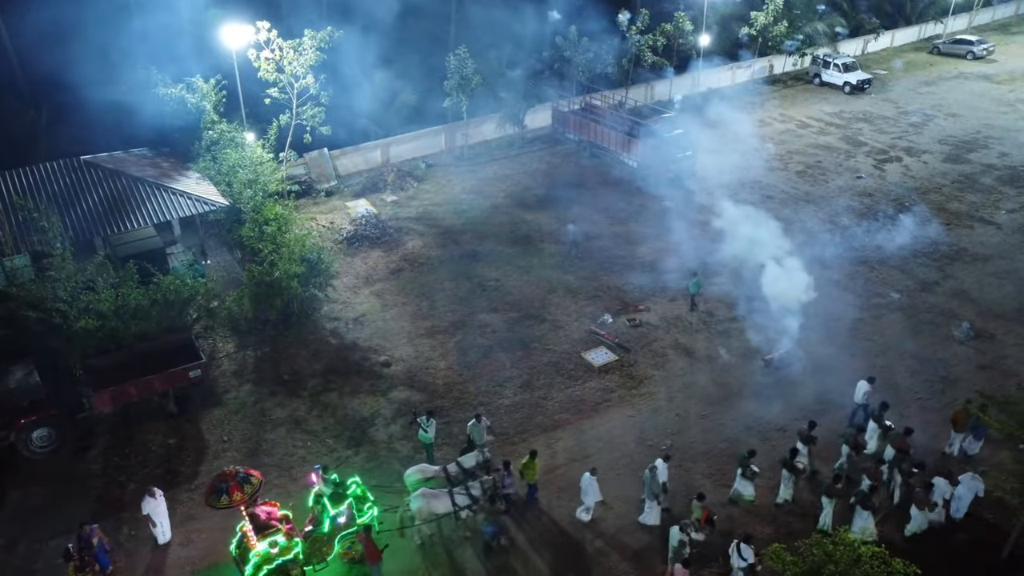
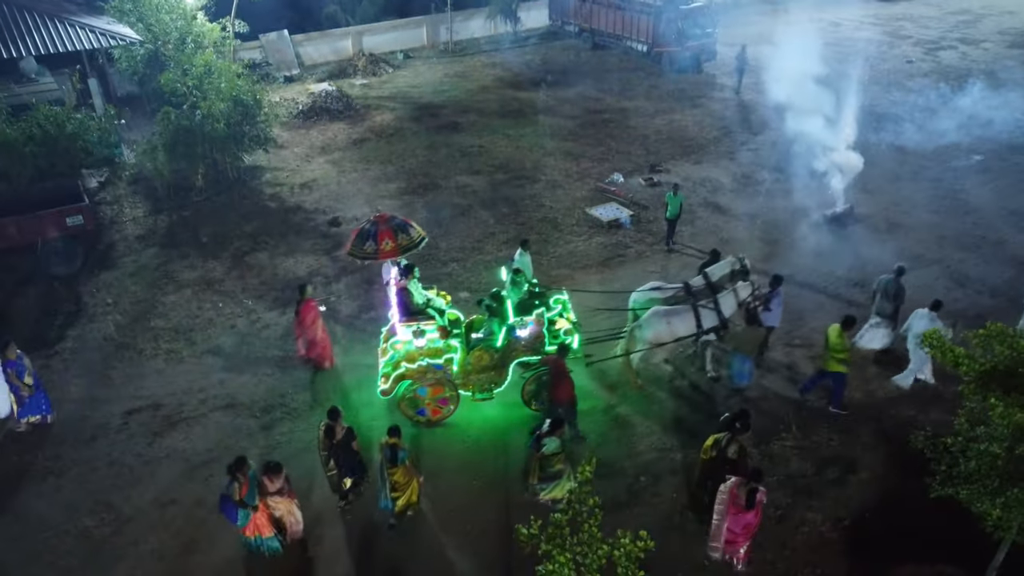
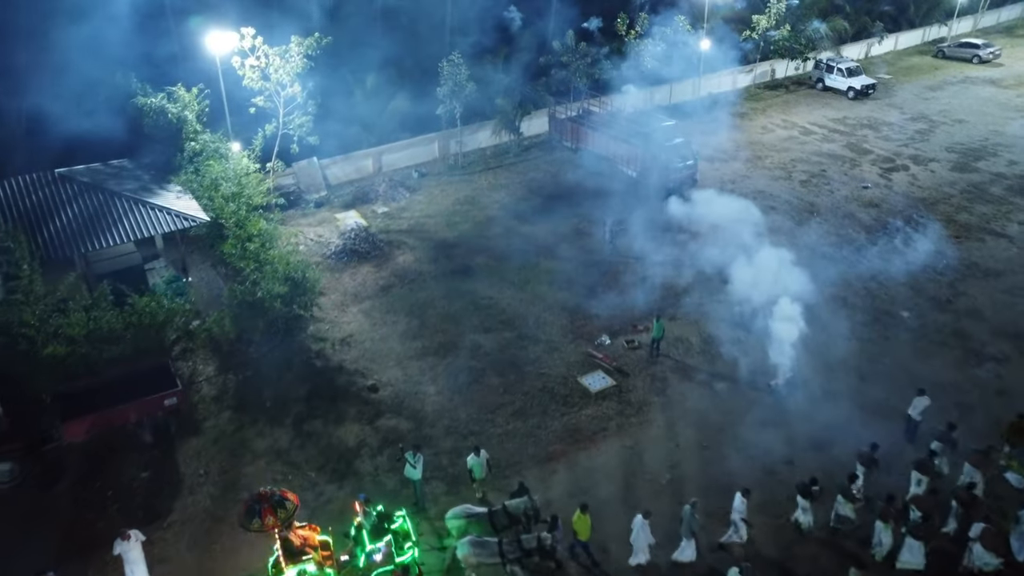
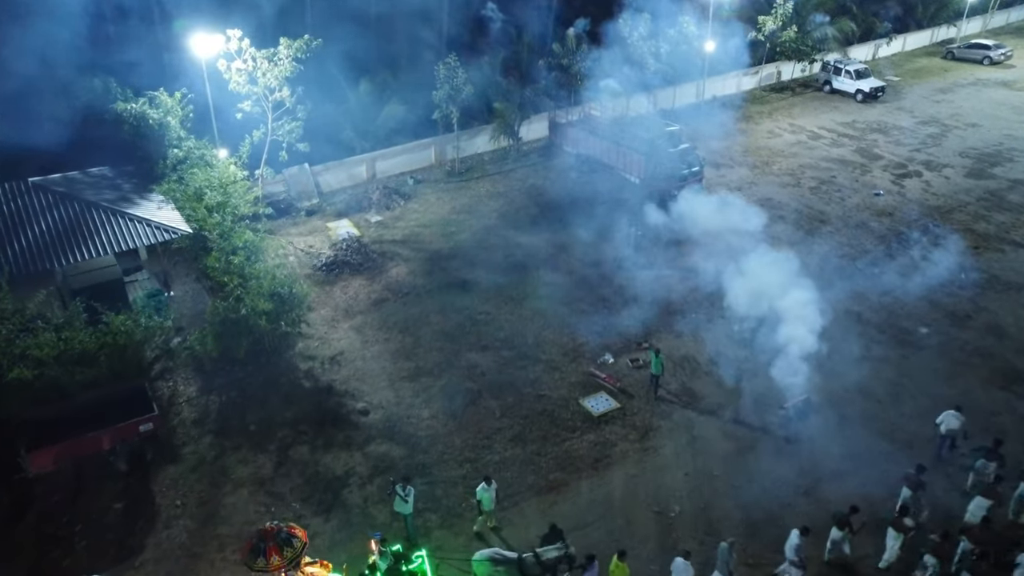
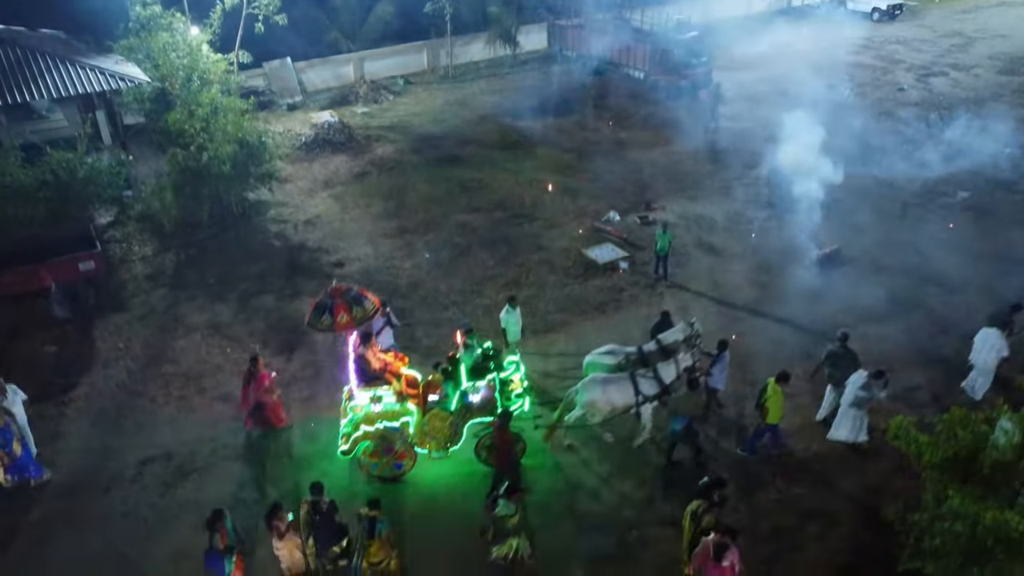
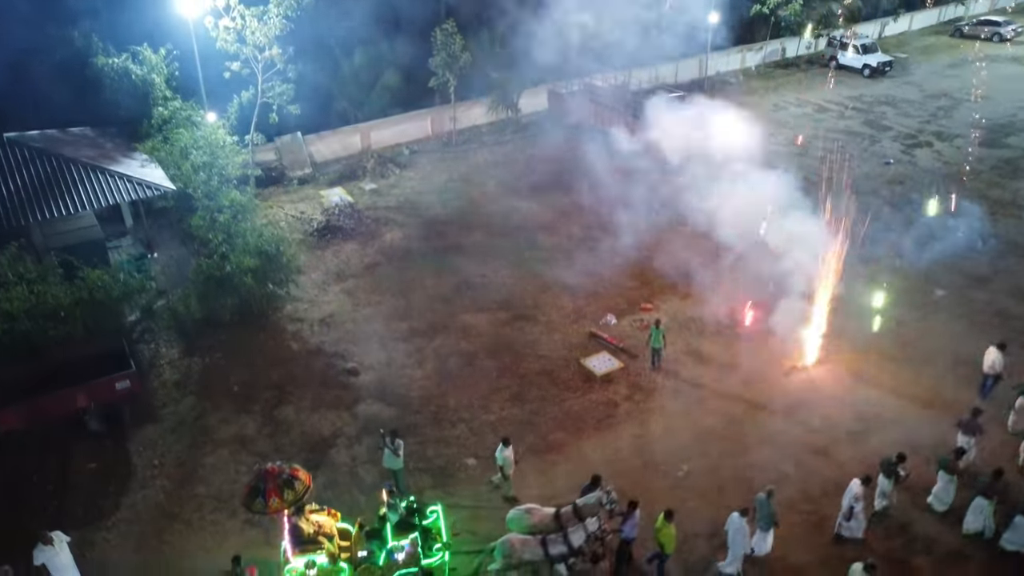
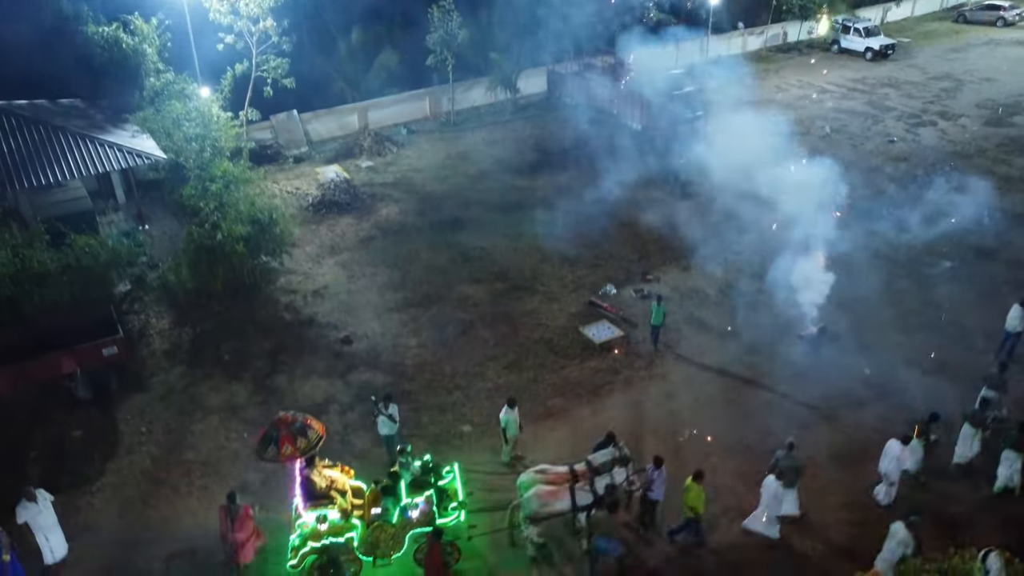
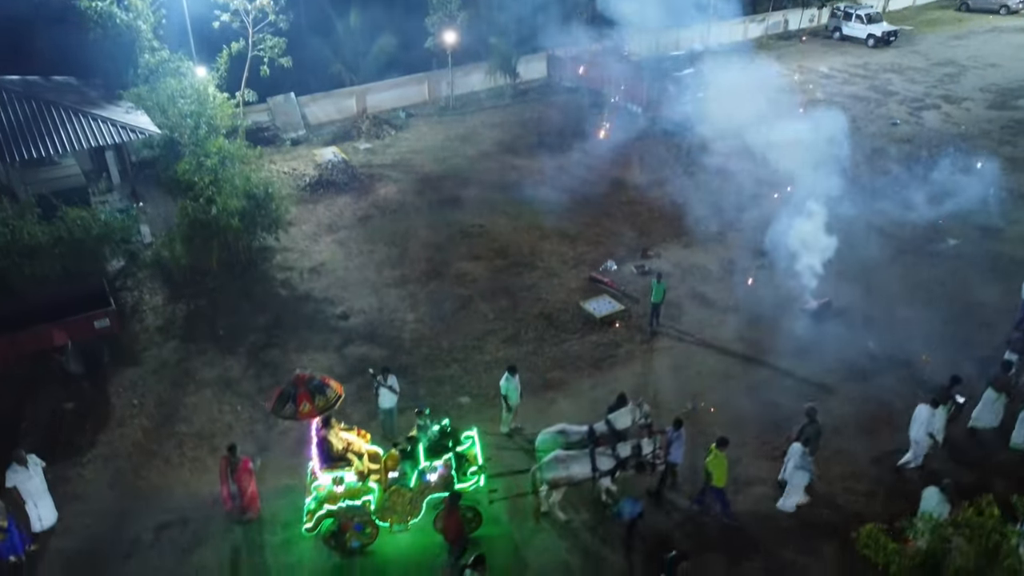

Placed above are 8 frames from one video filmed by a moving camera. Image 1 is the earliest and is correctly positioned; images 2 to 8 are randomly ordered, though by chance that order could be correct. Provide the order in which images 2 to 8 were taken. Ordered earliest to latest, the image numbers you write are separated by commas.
3, 4, 6, 7, 8, 5, 2
